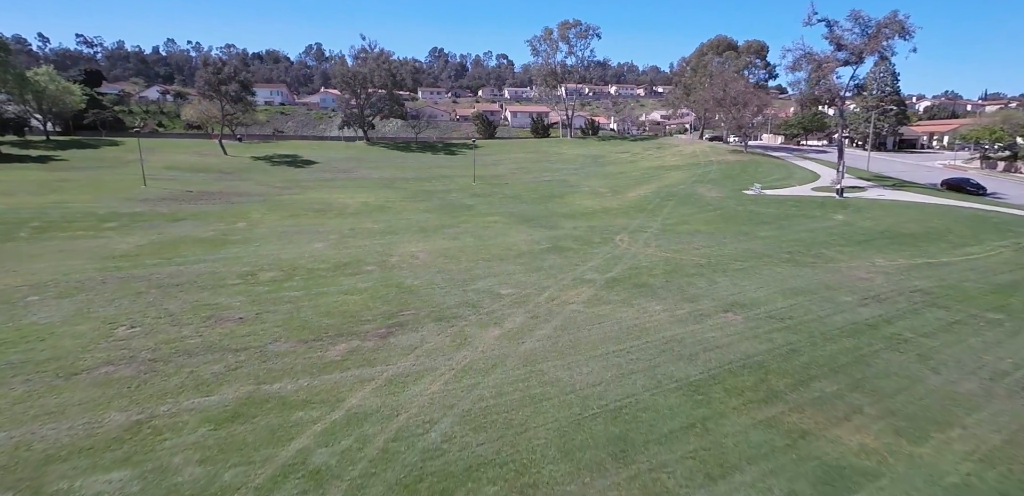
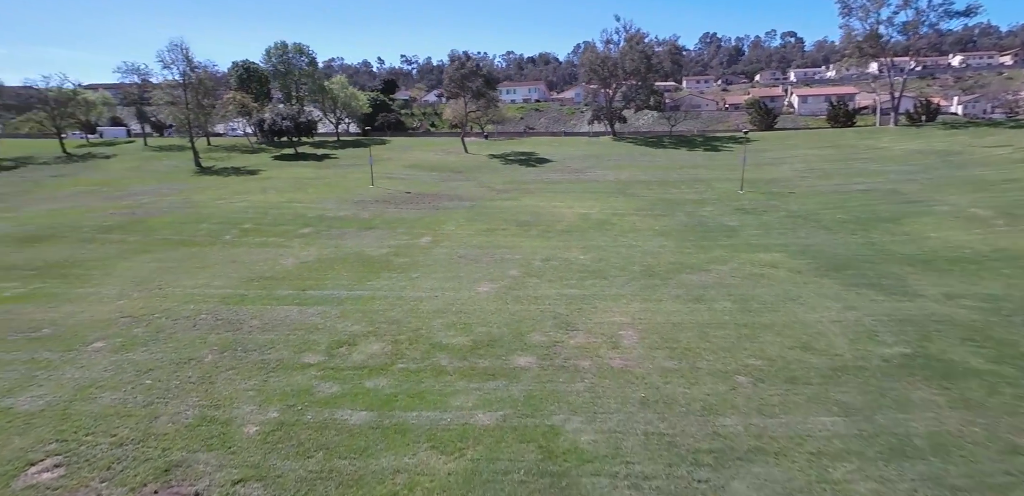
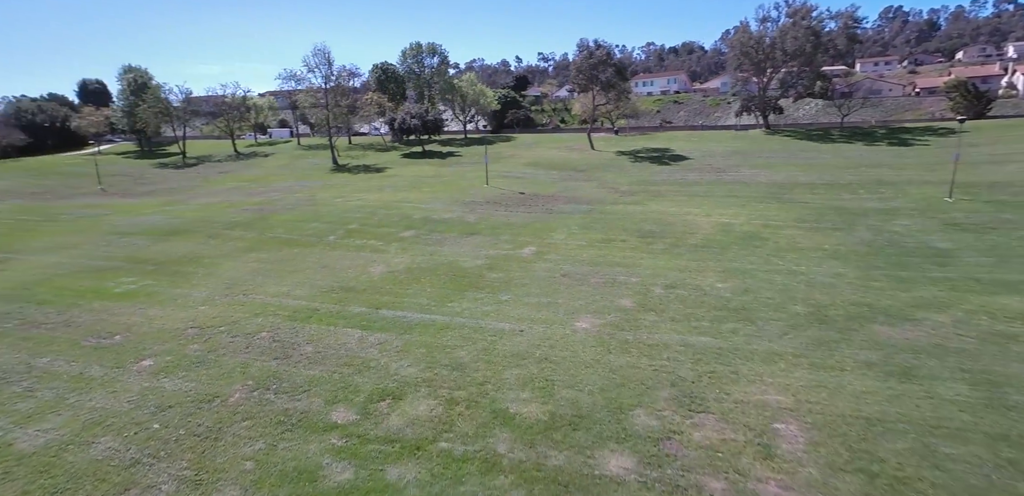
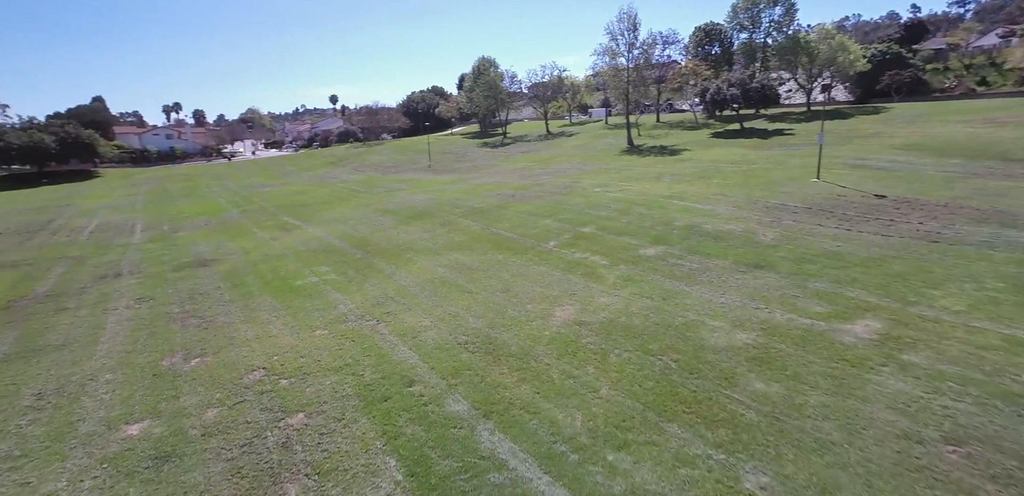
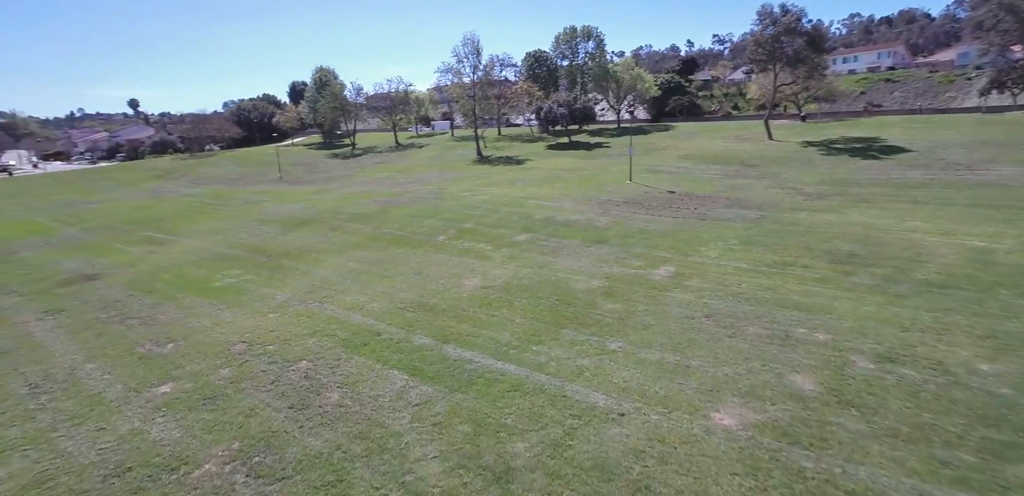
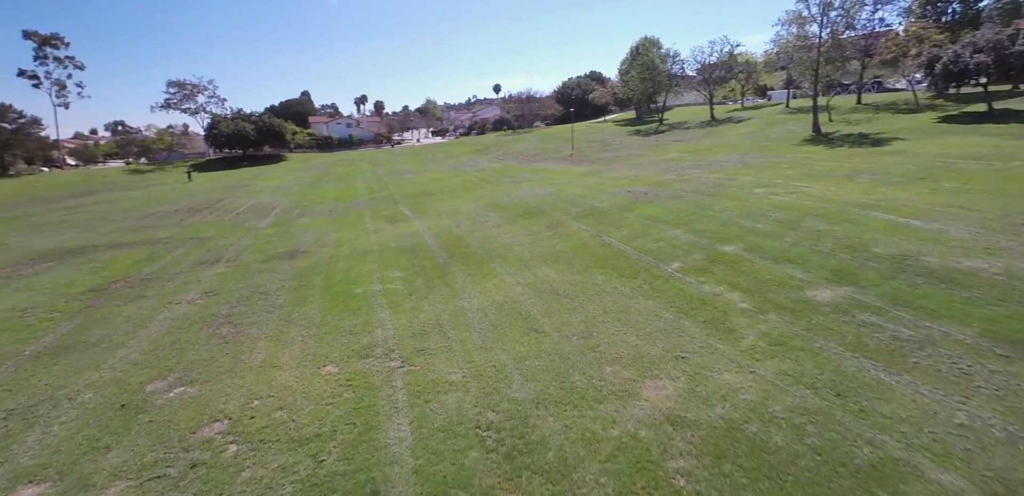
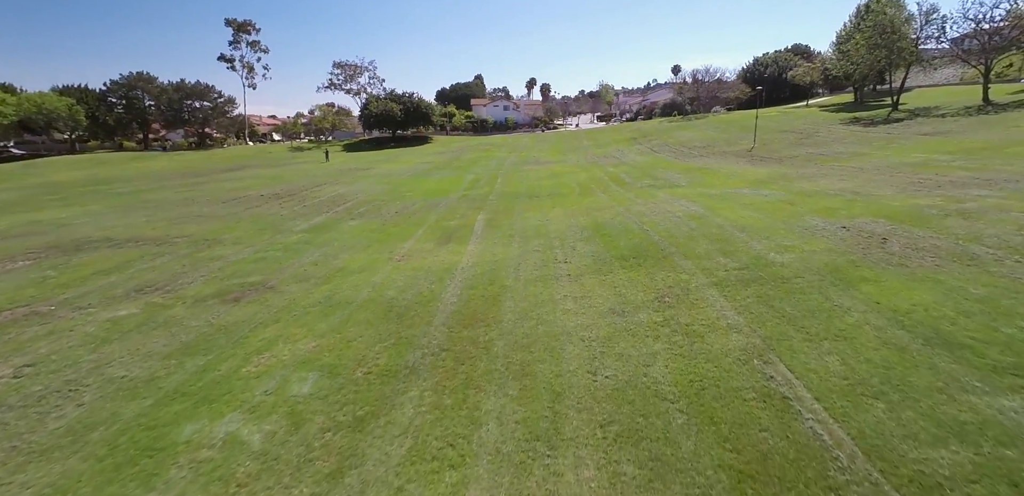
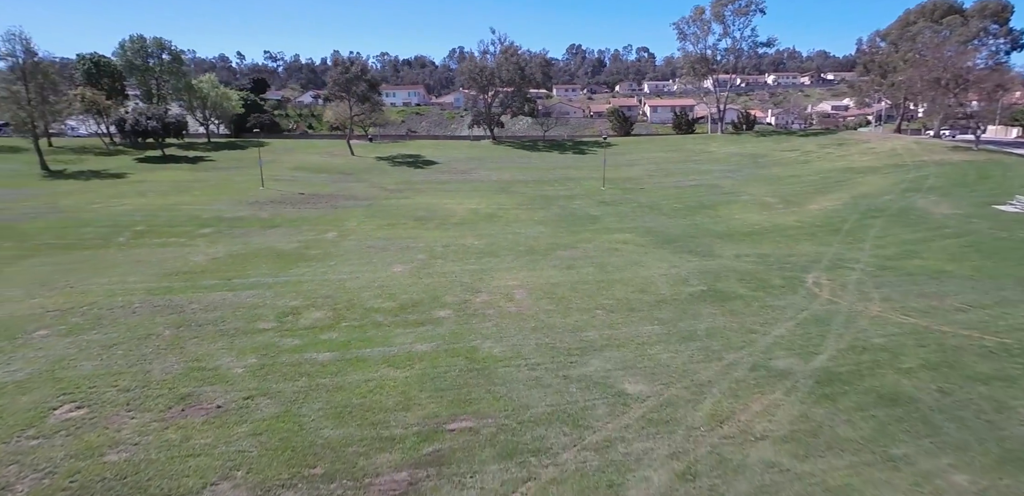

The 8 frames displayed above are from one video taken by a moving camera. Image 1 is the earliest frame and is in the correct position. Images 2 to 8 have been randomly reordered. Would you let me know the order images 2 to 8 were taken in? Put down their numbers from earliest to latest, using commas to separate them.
8, 2, 3, 5, 4, 6, 7
